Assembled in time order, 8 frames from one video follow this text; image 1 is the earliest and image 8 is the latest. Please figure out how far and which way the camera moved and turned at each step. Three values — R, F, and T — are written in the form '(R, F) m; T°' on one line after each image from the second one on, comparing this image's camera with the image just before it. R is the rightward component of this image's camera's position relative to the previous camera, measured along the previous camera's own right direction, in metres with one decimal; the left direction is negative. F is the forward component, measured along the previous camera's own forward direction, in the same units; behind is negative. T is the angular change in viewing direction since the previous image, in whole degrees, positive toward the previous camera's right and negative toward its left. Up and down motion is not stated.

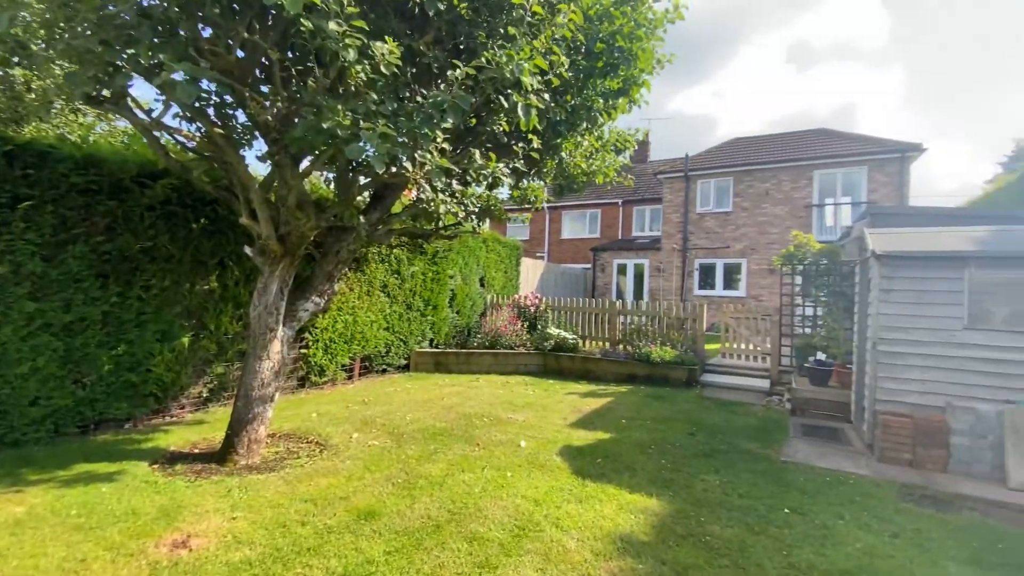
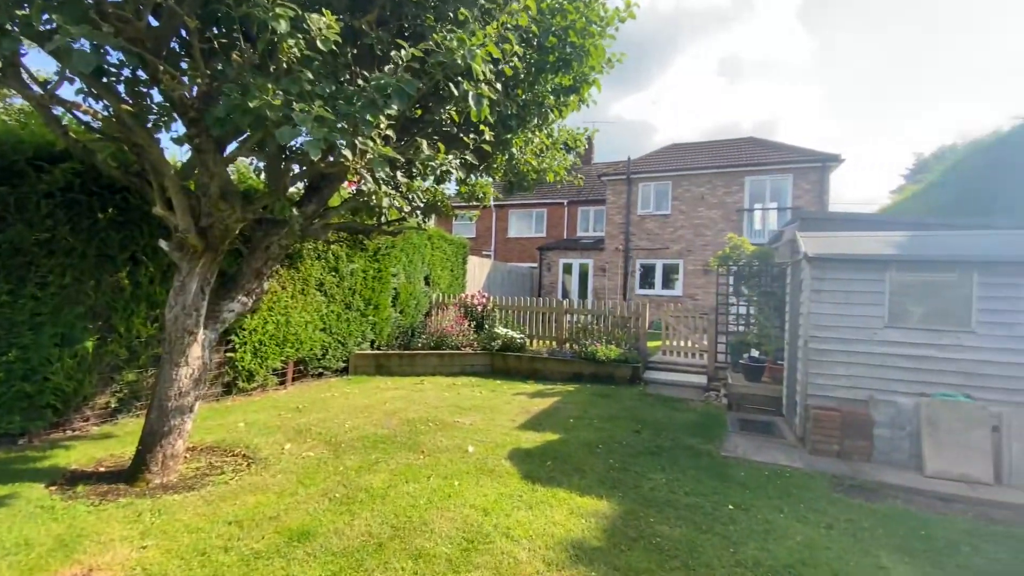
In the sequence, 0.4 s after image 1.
(0.0, +0.2) m; +7°
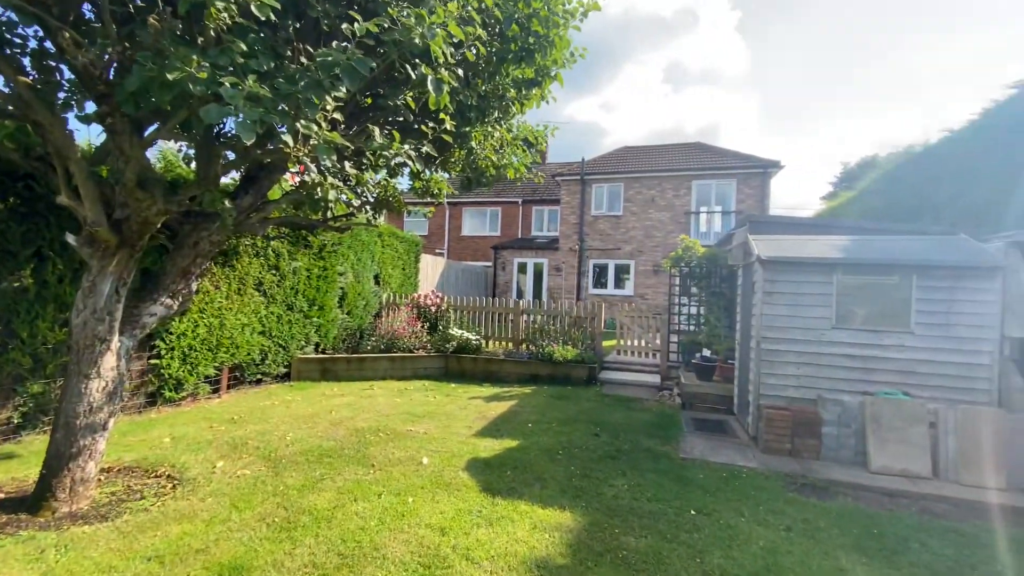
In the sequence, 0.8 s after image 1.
(-0.1, +0.2) m; +6°
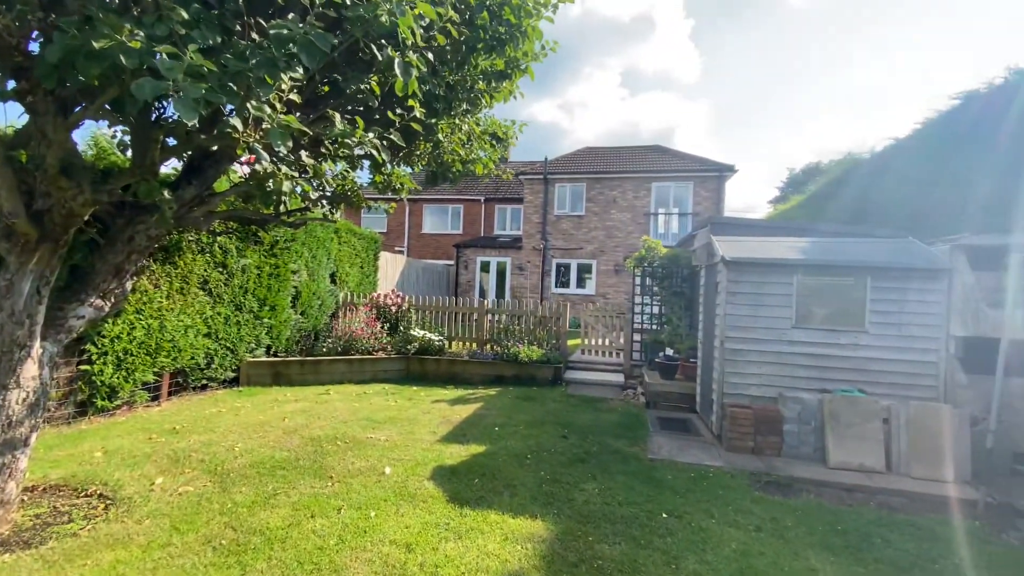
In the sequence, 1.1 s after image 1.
(-0.1, +0.2) m; +5°
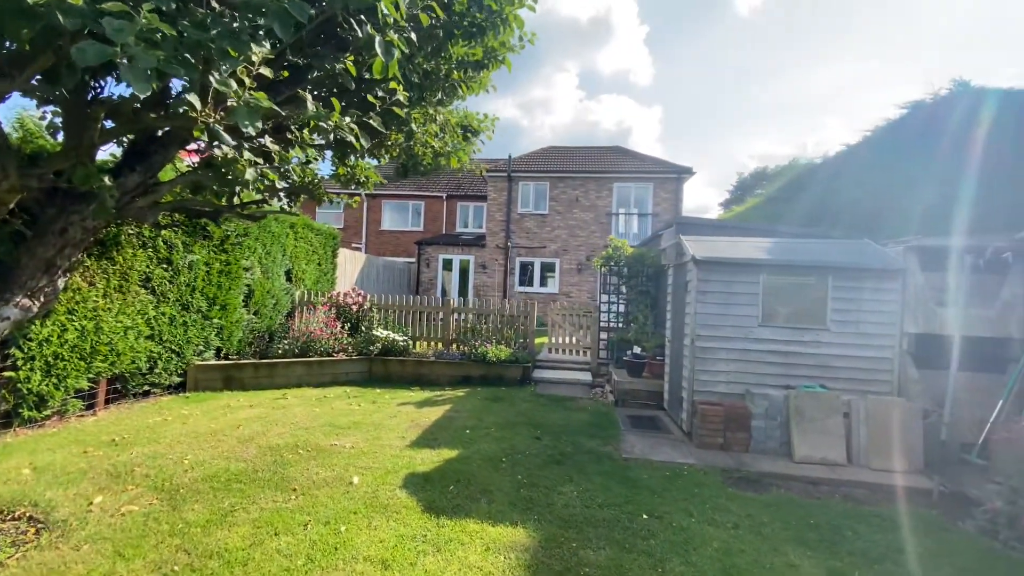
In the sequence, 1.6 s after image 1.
(-0.2, +0.2) m; +5°
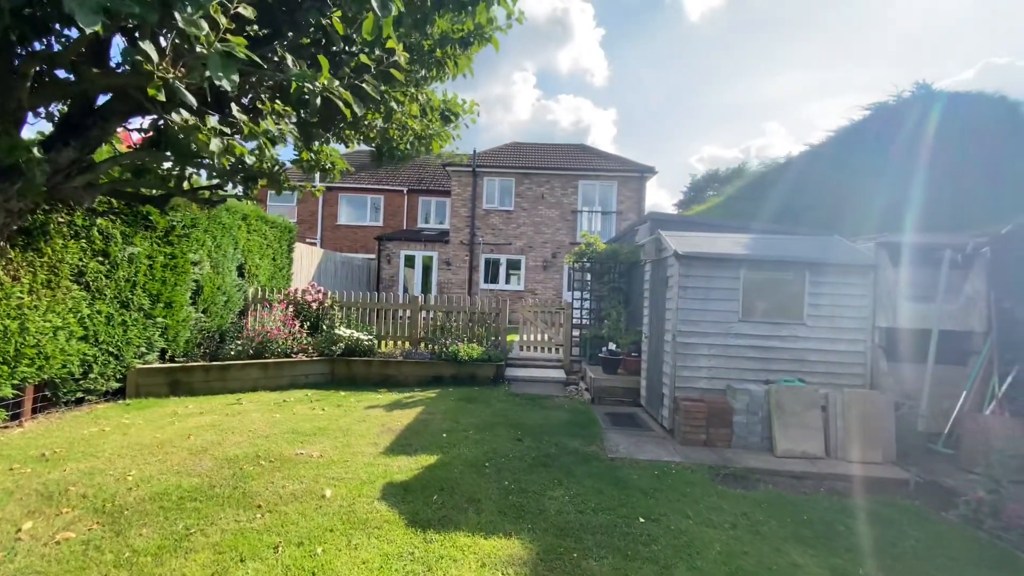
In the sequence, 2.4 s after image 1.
(-0.2, +0.3) m; +5°
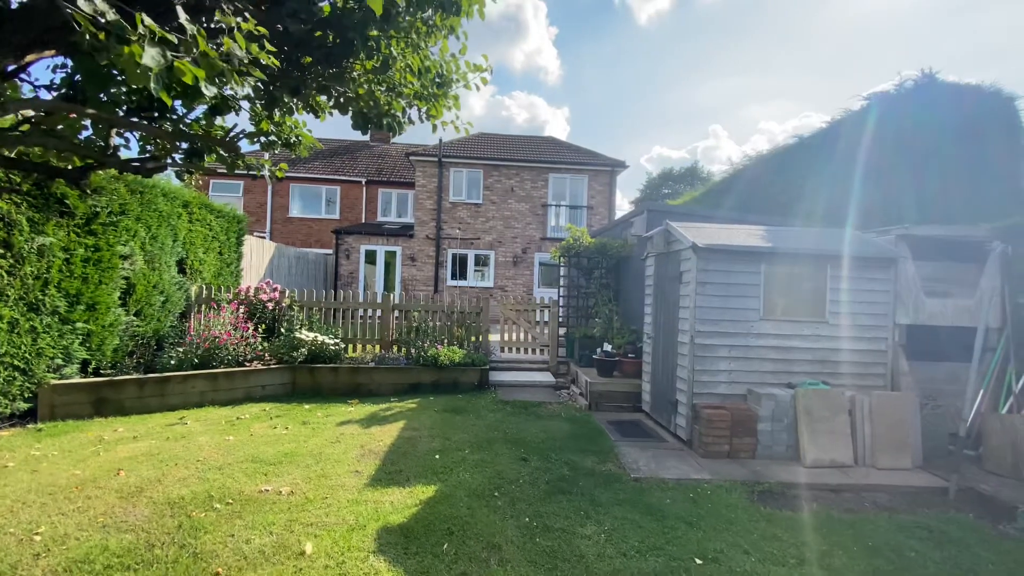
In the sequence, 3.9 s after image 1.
(-0.5, +0.7) m; +5°
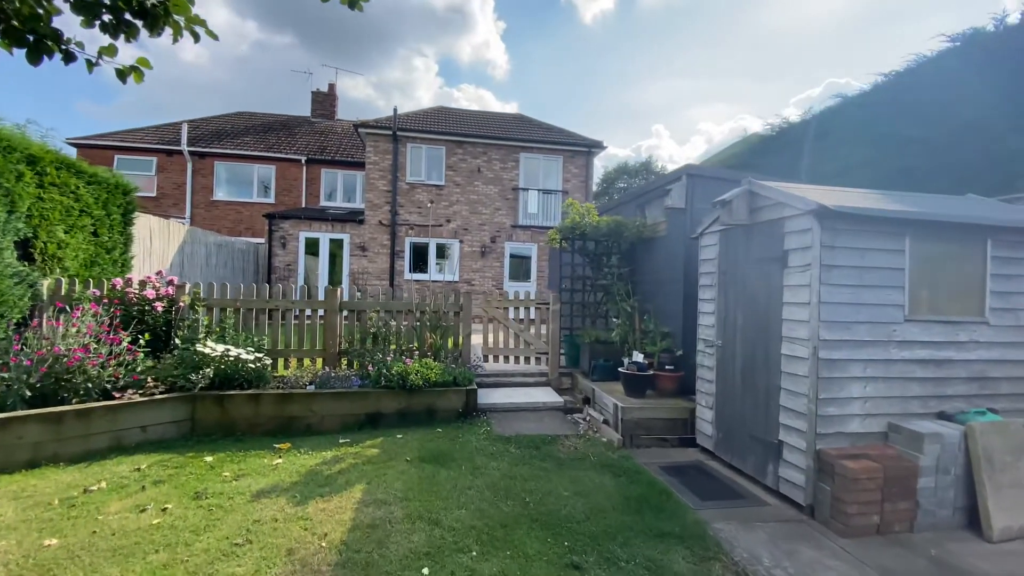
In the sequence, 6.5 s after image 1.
(-0.5, +2.0) m; +6°
